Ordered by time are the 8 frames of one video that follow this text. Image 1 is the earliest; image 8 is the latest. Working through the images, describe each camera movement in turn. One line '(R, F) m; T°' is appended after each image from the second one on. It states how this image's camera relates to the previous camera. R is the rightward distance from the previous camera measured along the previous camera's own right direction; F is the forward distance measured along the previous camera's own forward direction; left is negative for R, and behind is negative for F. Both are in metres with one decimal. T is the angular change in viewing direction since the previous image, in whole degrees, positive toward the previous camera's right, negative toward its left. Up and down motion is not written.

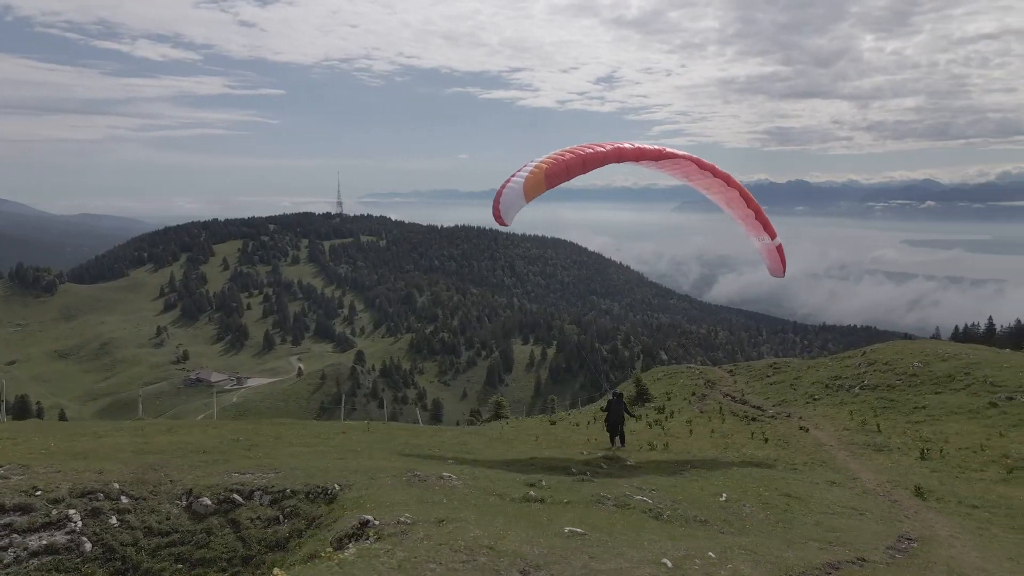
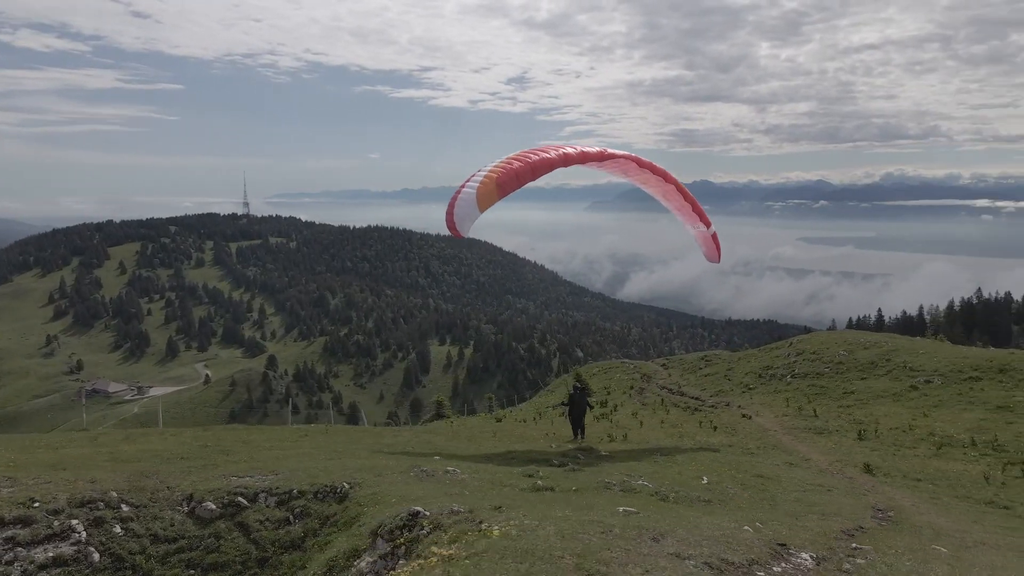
(-1.2, -0.2) m; +6°
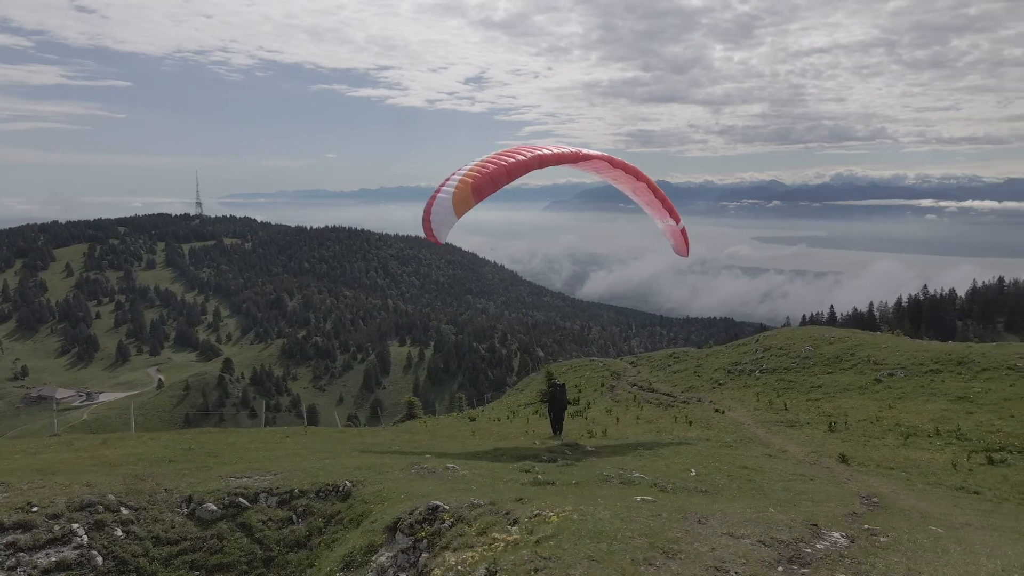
(-0.5, -0.1) m; +3°
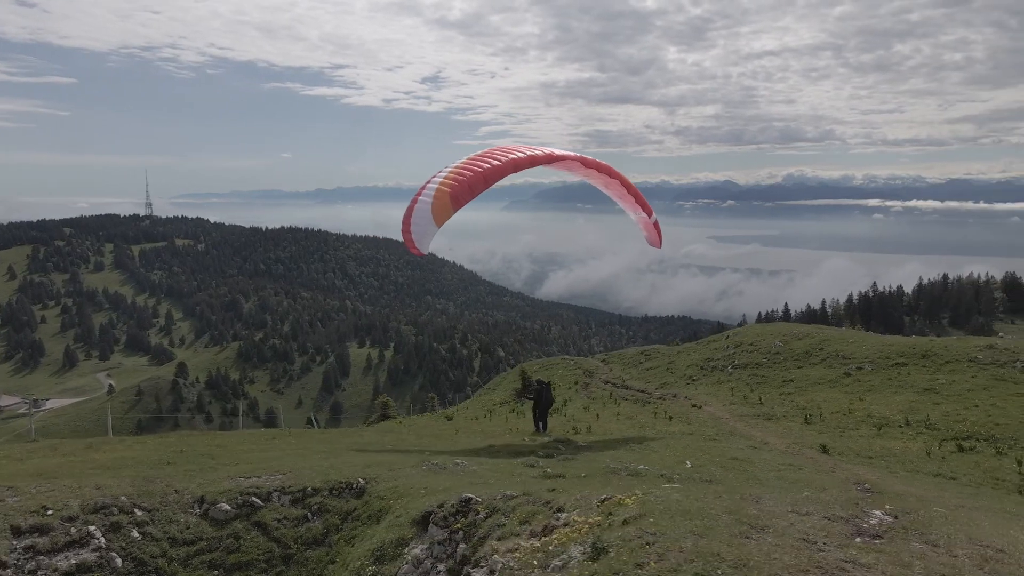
(-0.7, -0.2) m; +3°
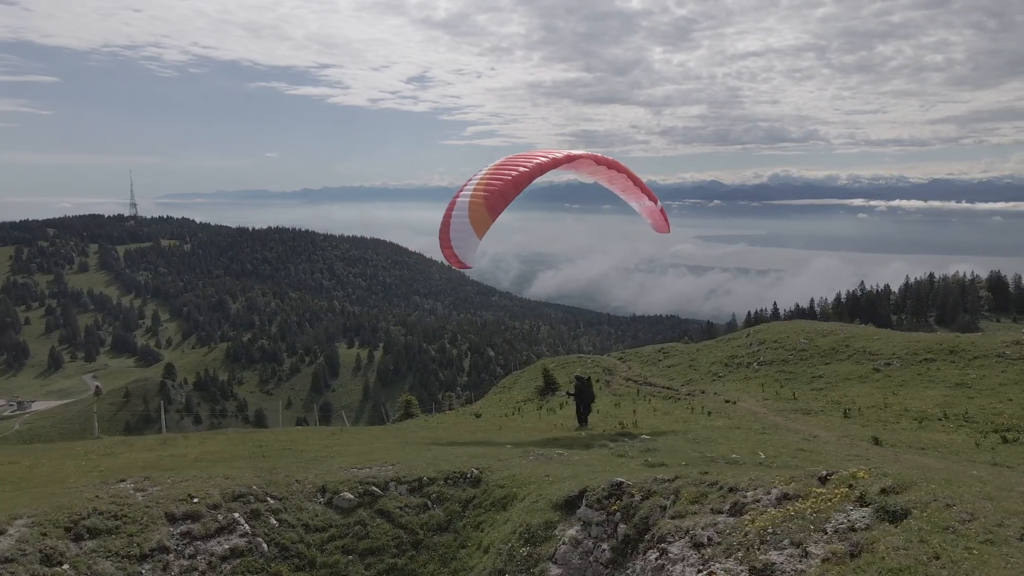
(-1.7, -0.3) m; 0°
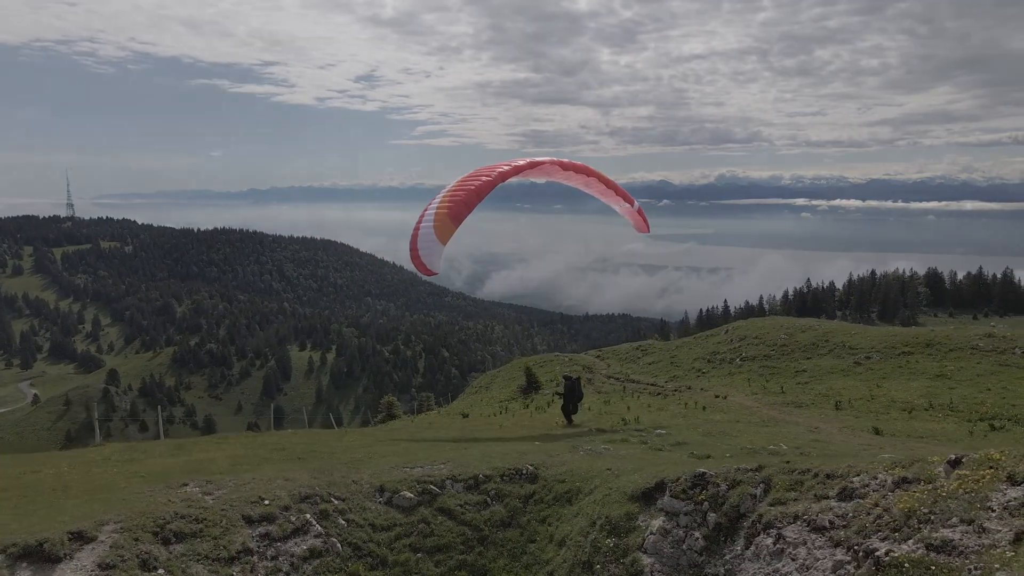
(-1.4, -0.1) m; +3°
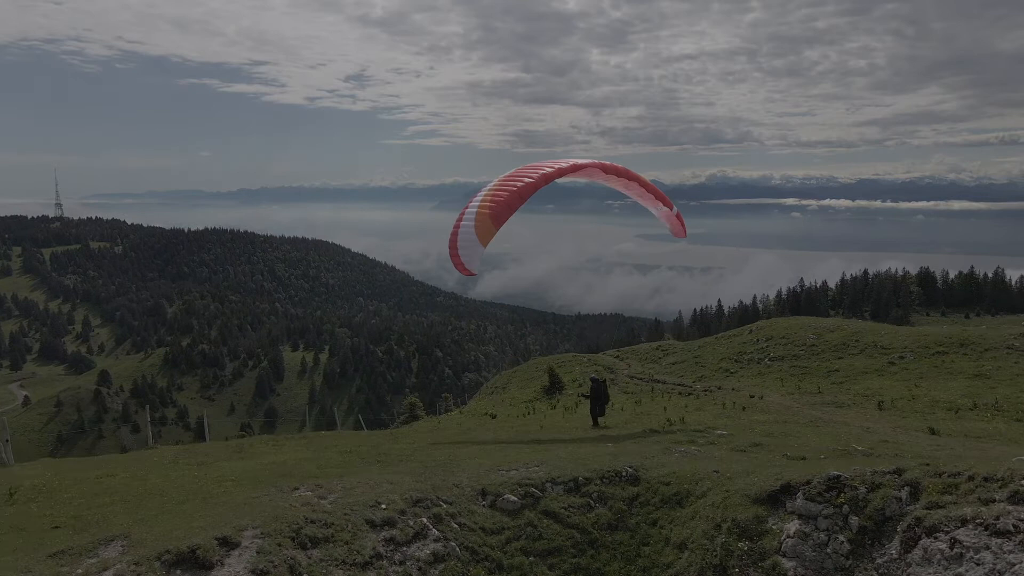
(-1.5, 0.0) m; 0°
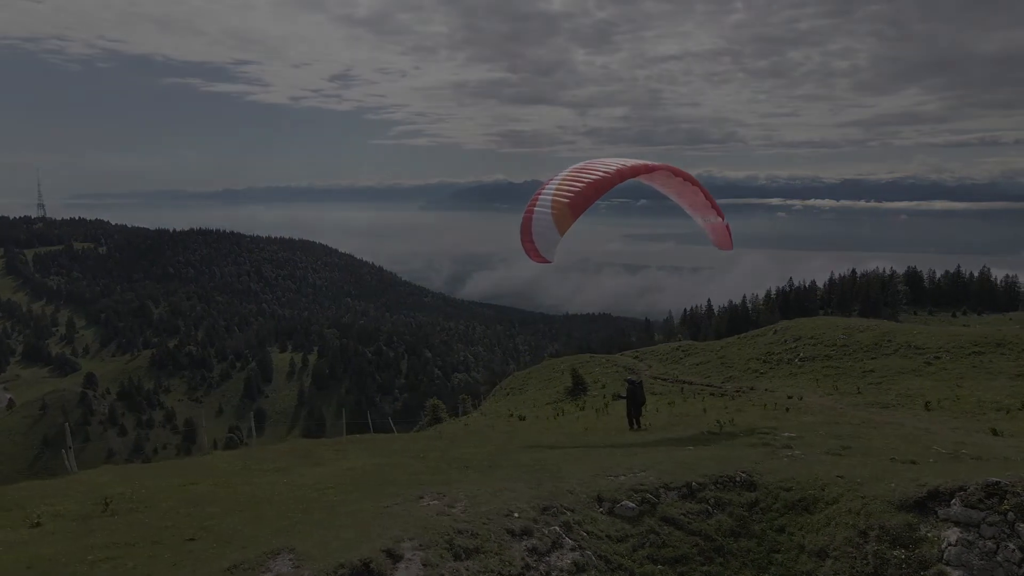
(-1.7, +0.1) m; 0°
